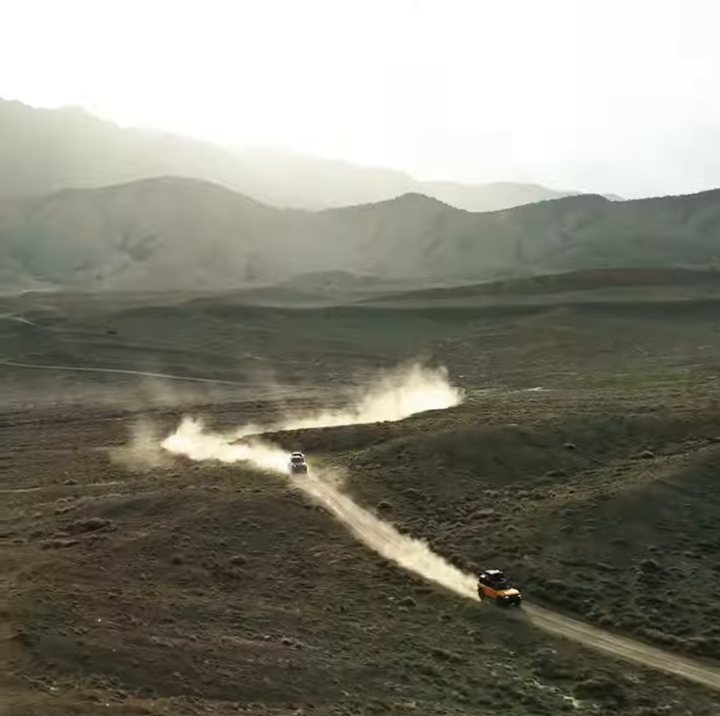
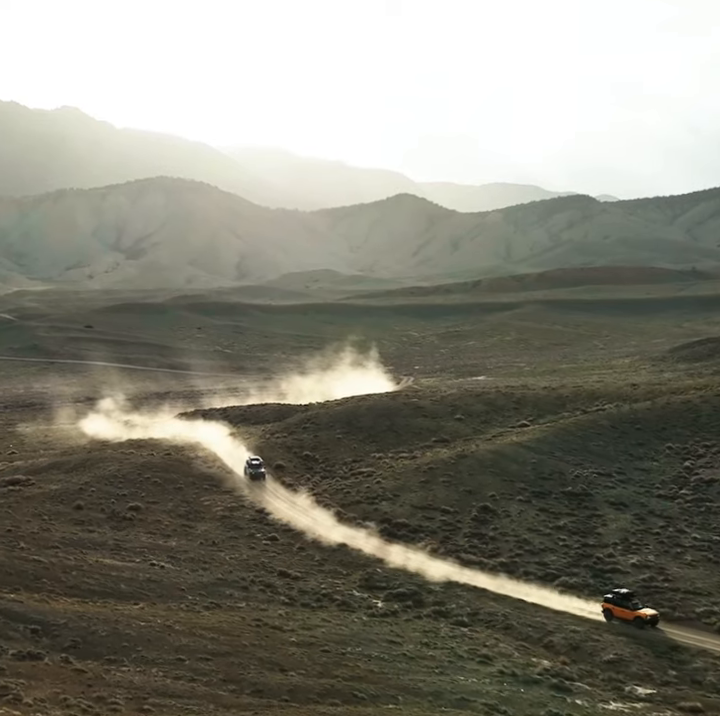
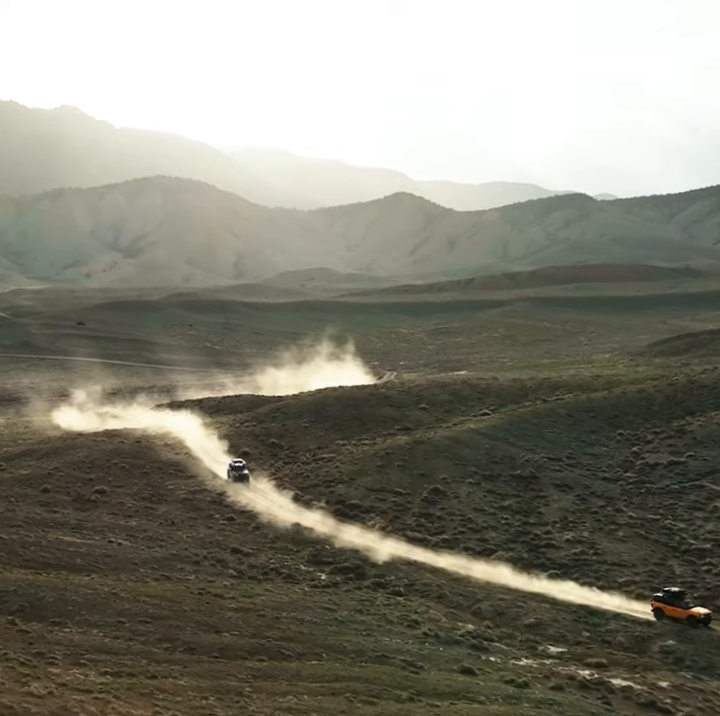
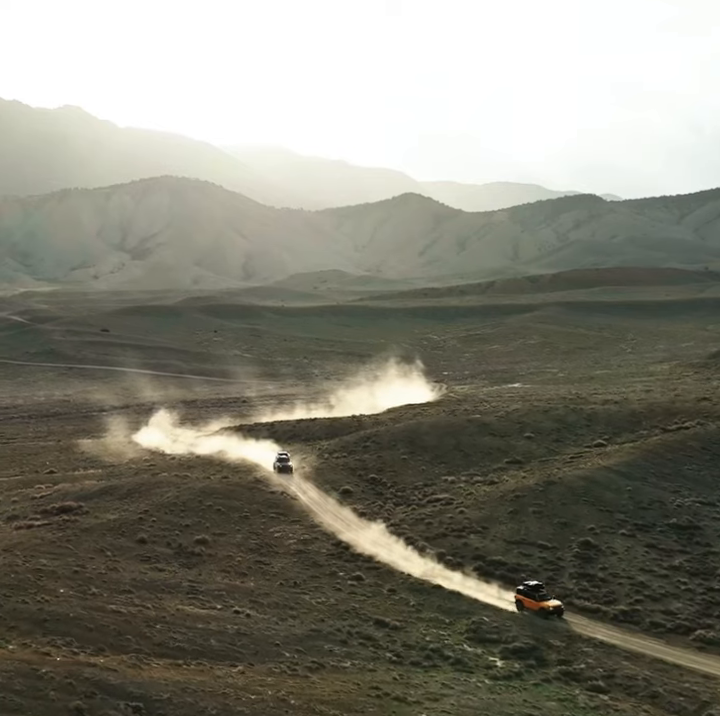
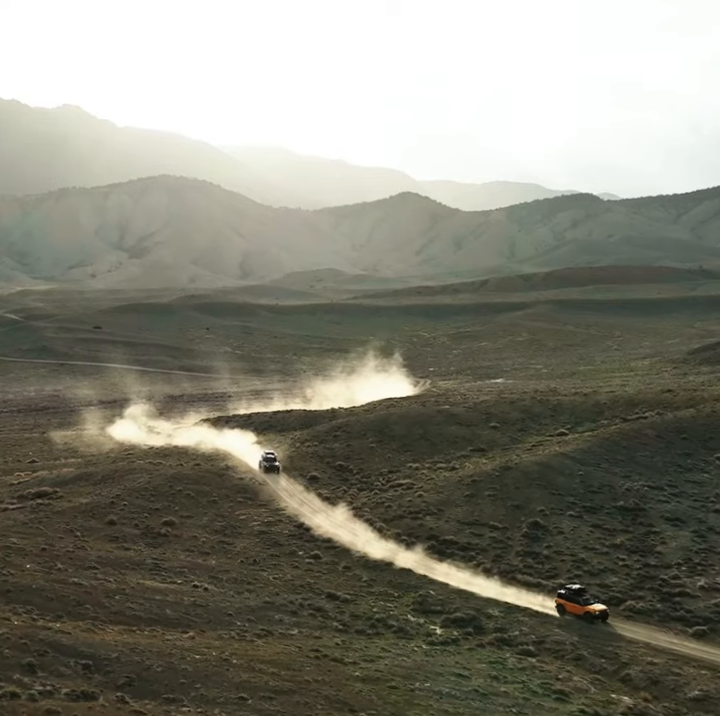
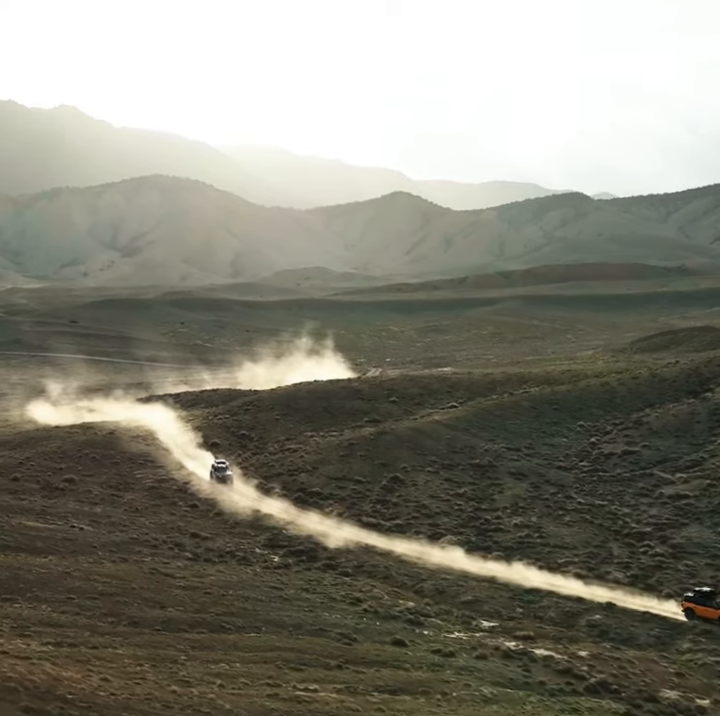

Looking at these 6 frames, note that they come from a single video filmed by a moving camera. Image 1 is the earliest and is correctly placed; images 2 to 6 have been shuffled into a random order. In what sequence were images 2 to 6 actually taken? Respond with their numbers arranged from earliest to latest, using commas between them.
4, 5, 2, 3, 6
